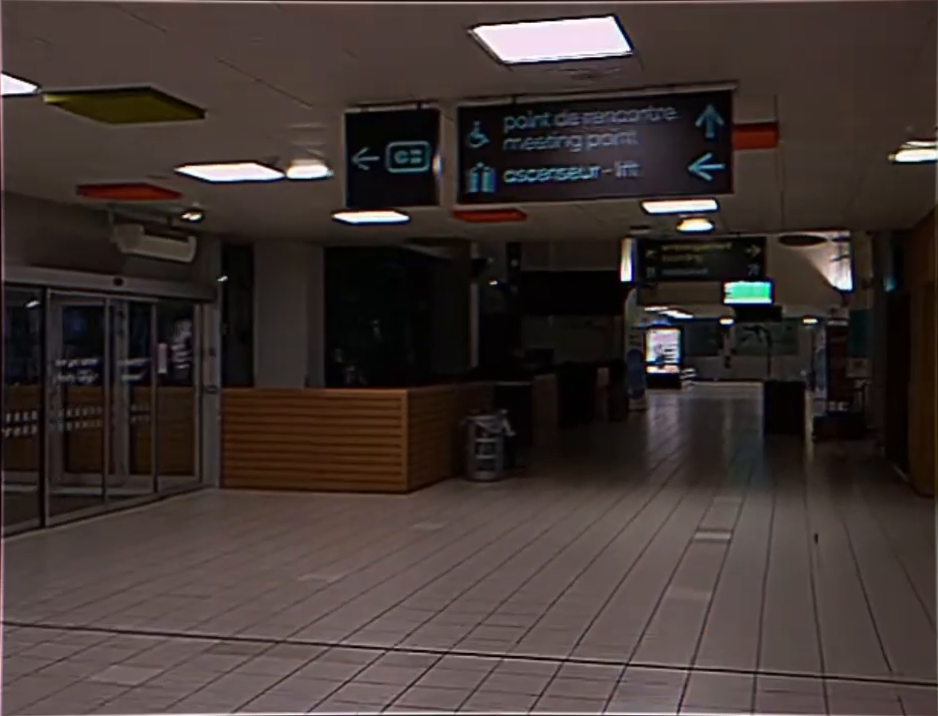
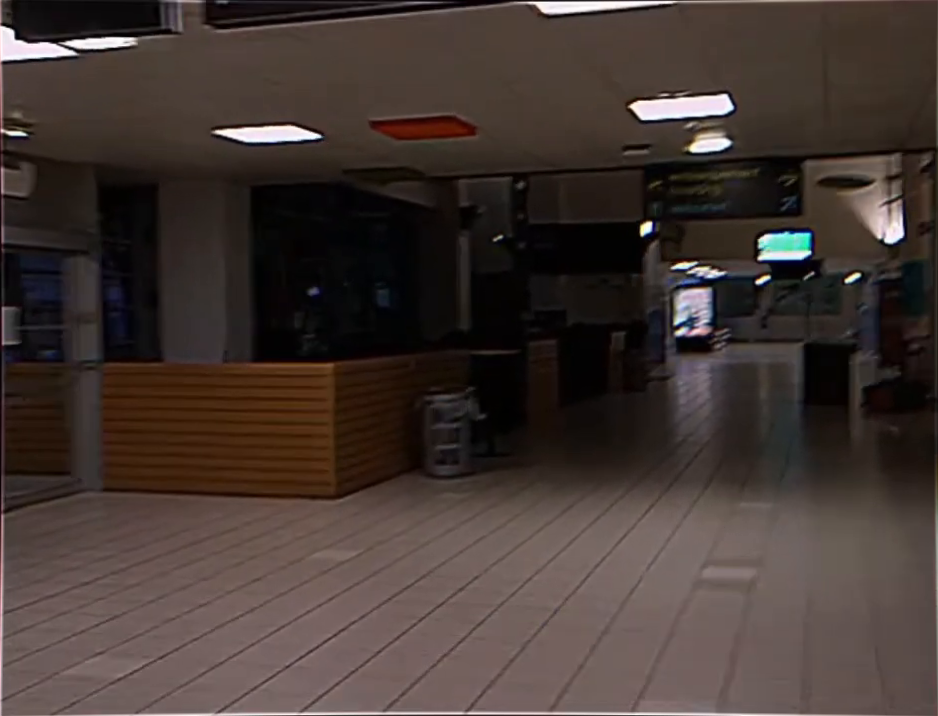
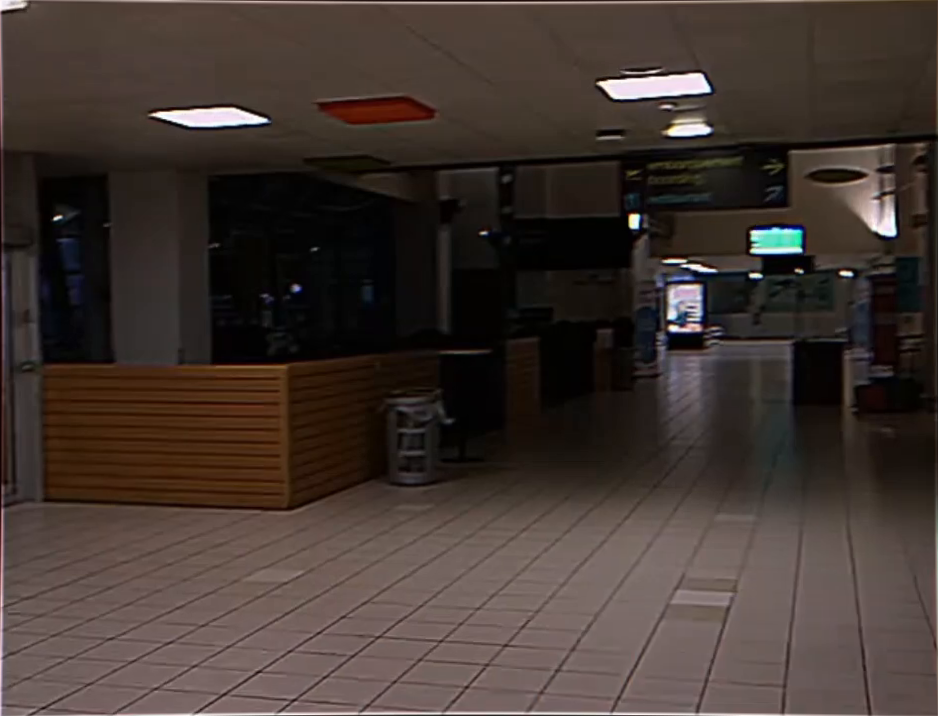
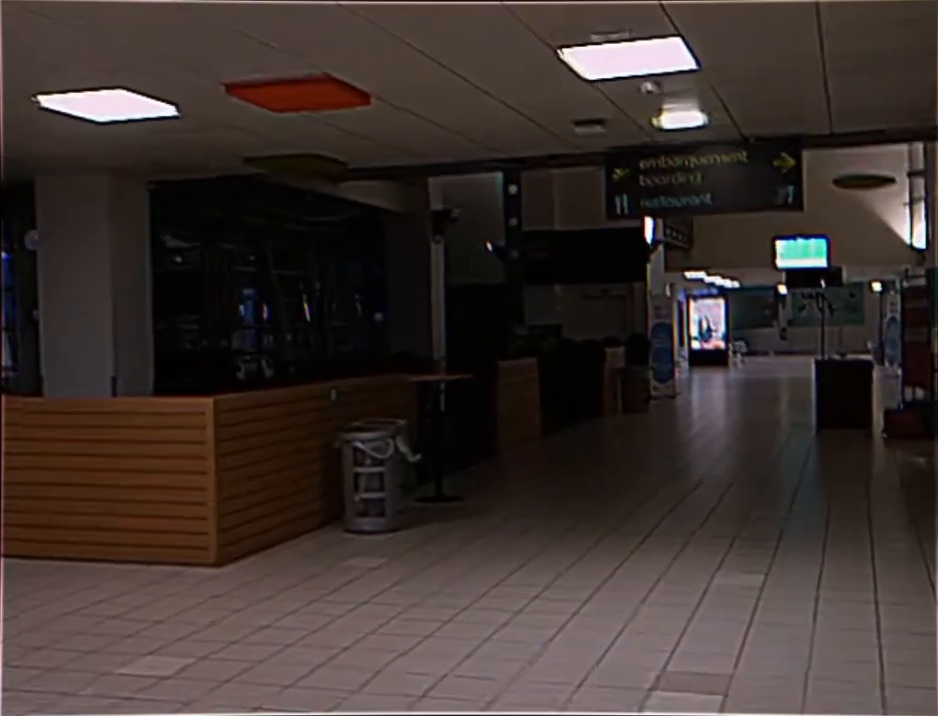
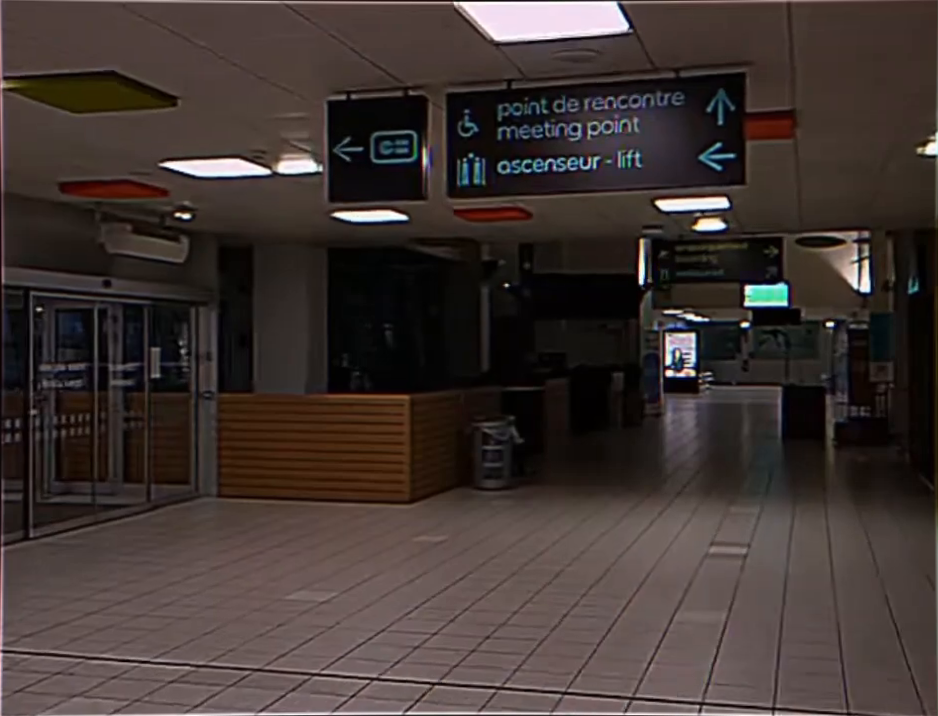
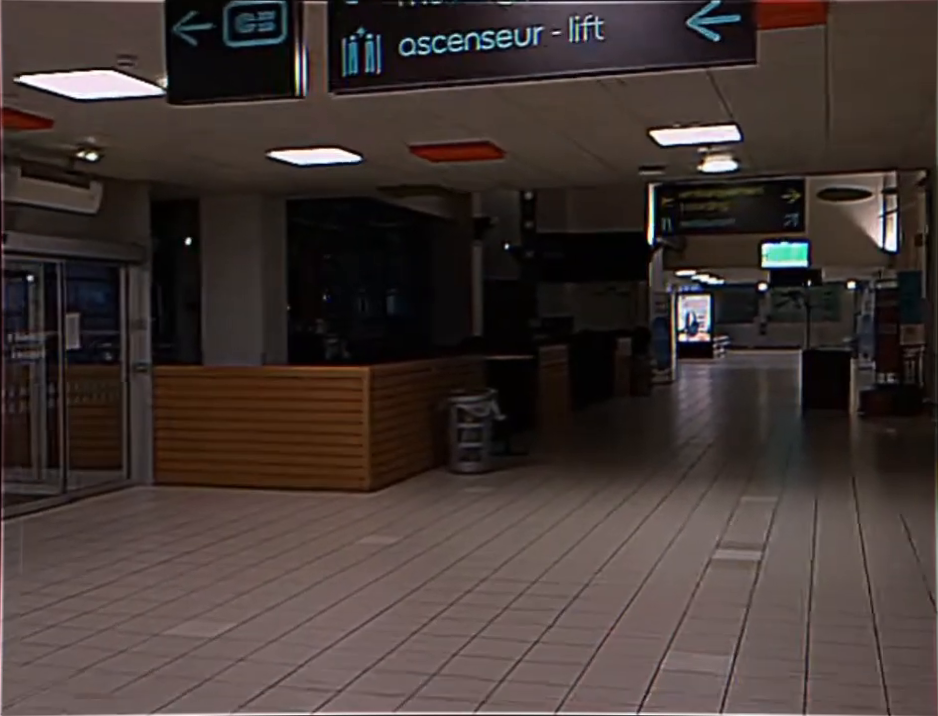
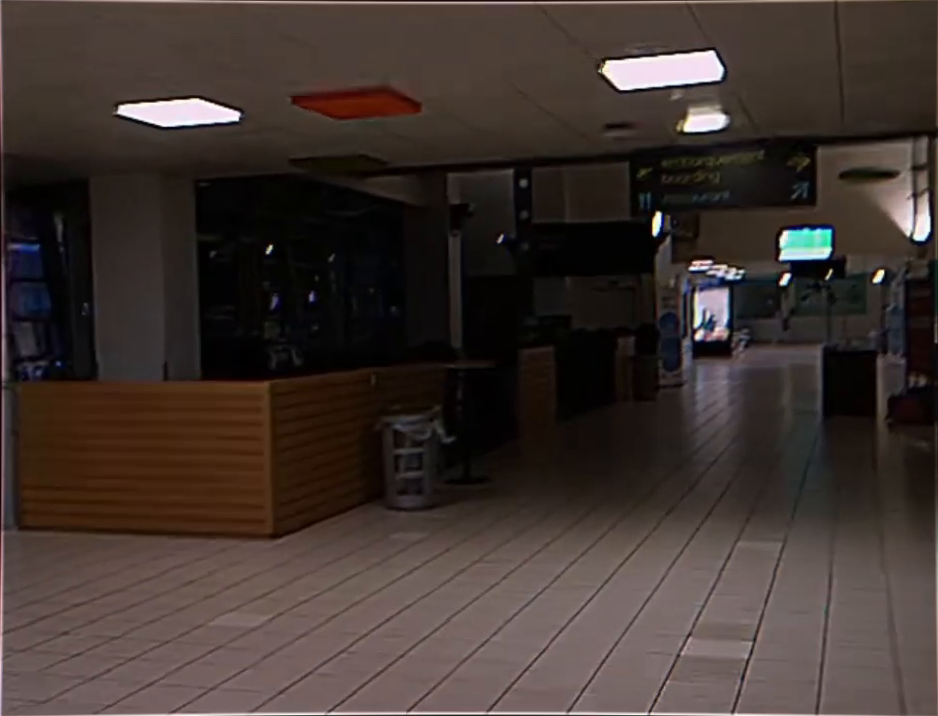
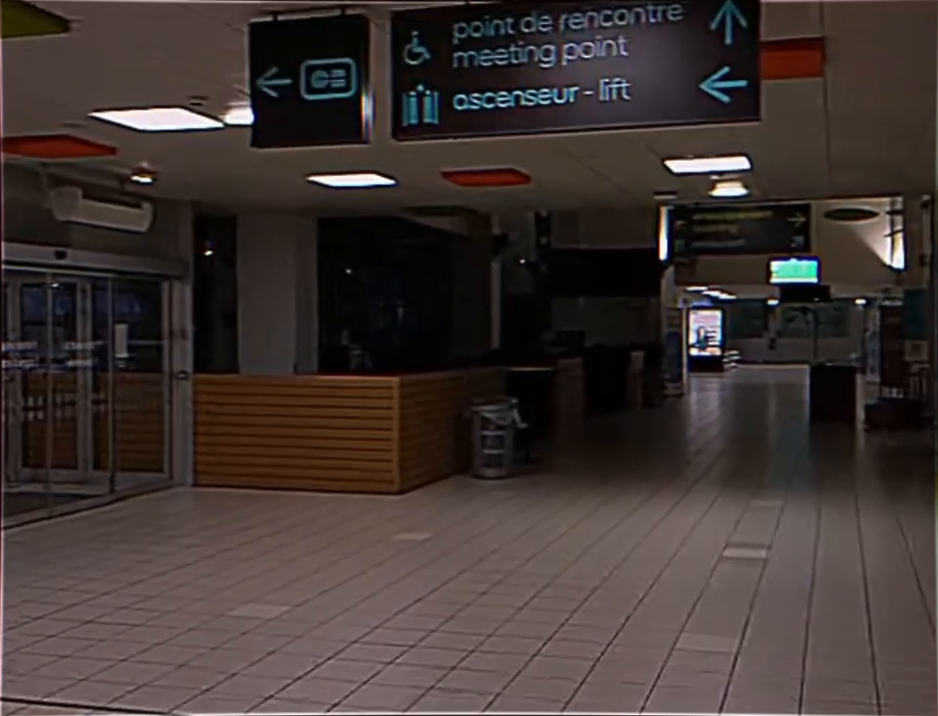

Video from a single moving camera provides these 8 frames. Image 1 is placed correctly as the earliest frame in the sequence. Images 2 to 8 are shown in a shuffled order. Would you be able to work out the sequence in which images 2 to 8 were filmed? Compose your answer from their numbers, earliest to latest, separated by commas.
5, 8, 6, 2, 3, 7, 4
